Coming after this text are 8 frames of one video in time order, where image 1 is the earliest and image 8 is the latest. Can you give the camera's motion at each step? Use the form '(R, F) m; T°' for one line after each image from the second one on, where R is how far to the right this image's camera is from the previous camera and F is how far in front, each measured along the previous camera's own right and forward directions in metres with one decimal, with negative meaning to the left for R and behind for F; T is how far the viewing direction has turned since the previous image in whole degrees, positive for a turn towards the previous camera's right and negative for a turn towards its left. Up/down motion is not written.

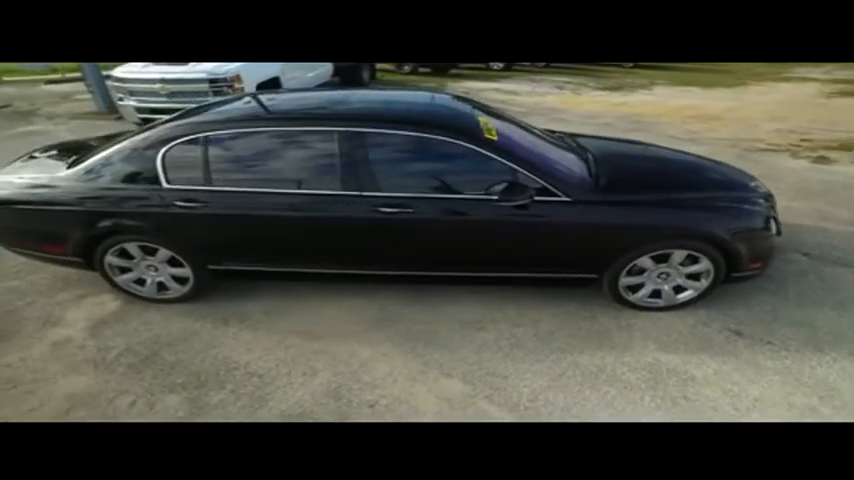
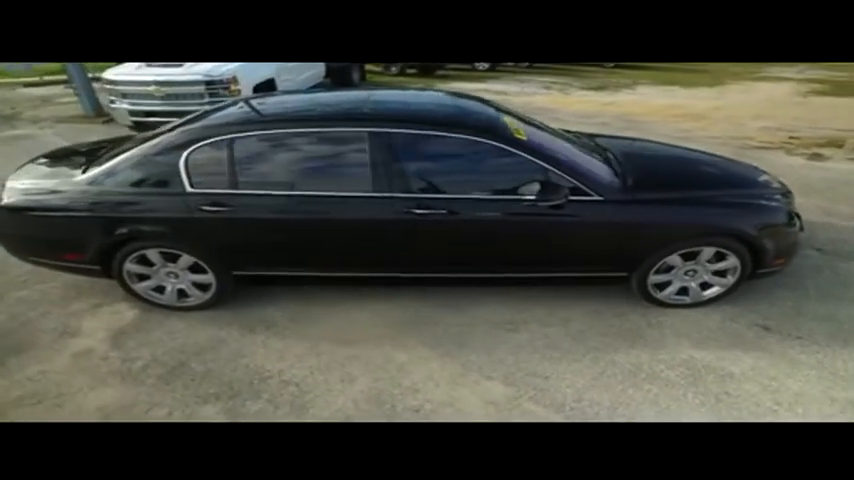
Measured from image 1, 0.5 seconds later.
(-0.3, 0.0) m; +2°
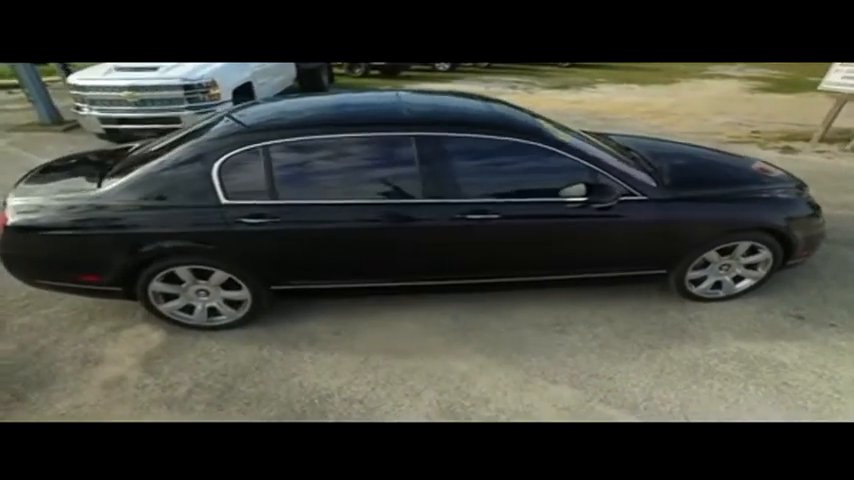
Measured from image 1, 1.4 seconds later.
(-0.6, +0.1) m; +5°
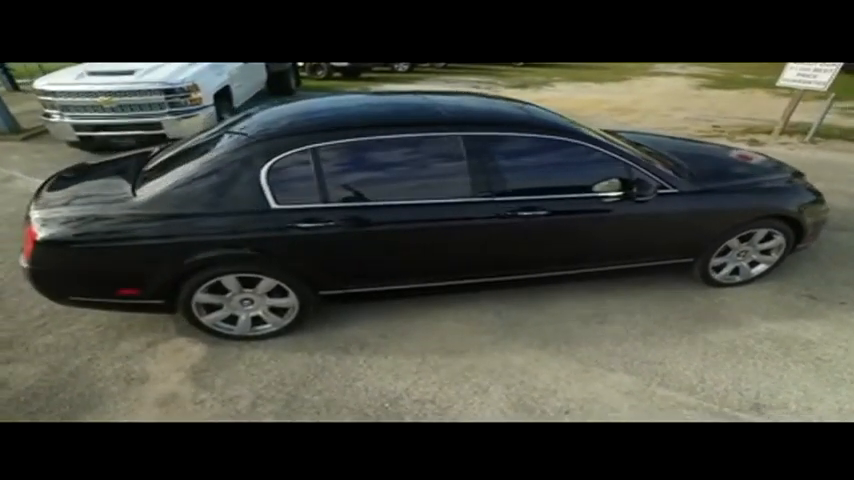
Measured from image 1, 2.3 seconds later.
(-0.6, 0.0) m; +5°
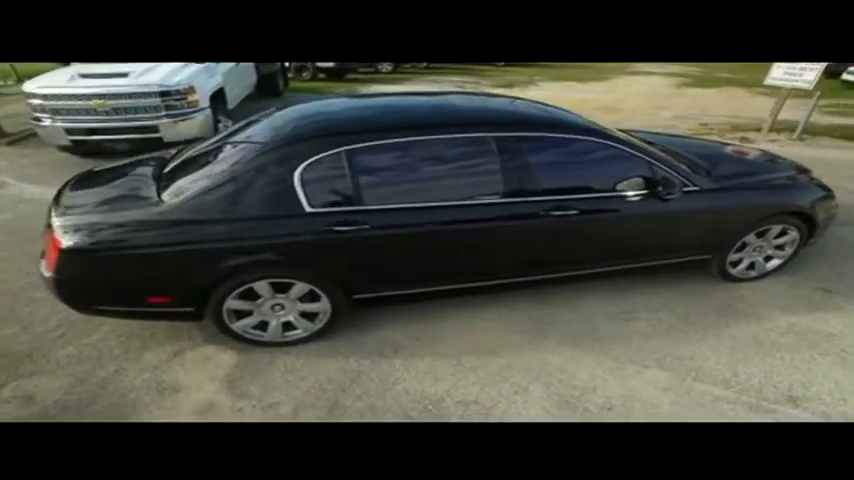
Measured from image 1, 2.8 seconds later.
(-0.3, 0.0) m; +2°
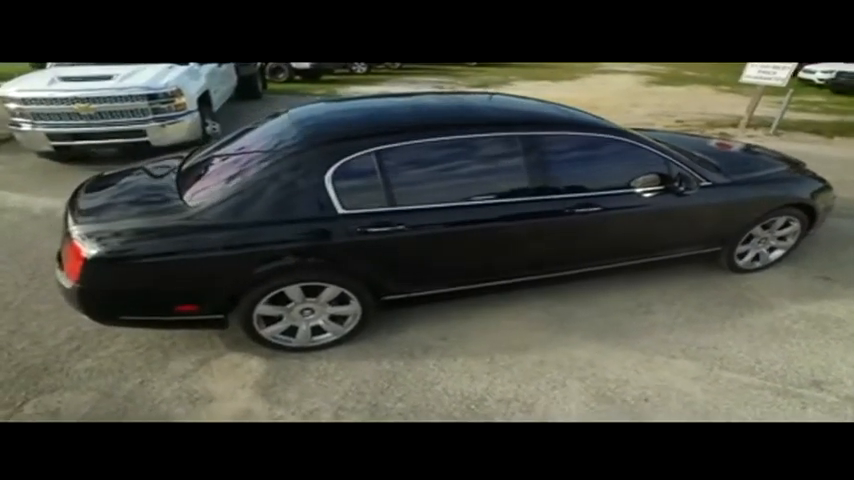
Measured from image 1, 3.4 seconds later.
(-0.3, 0.0) m; +3°
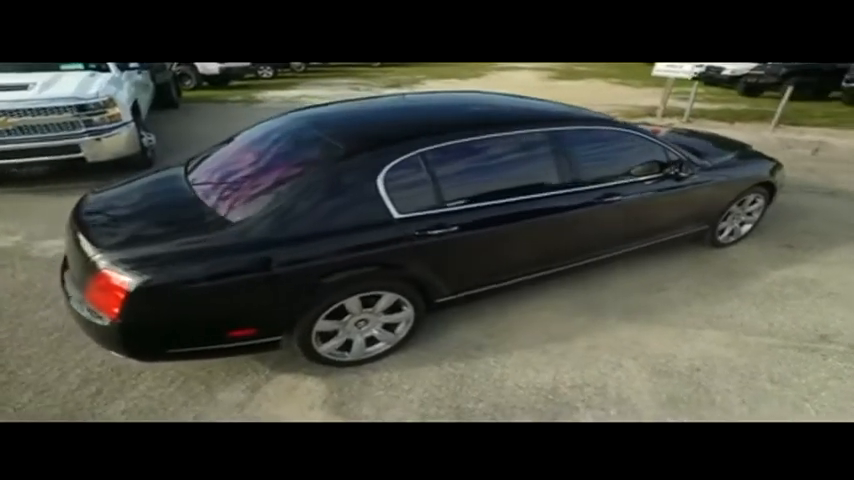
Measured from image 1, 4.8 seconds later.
(-0.8, +0.1) m; +11°
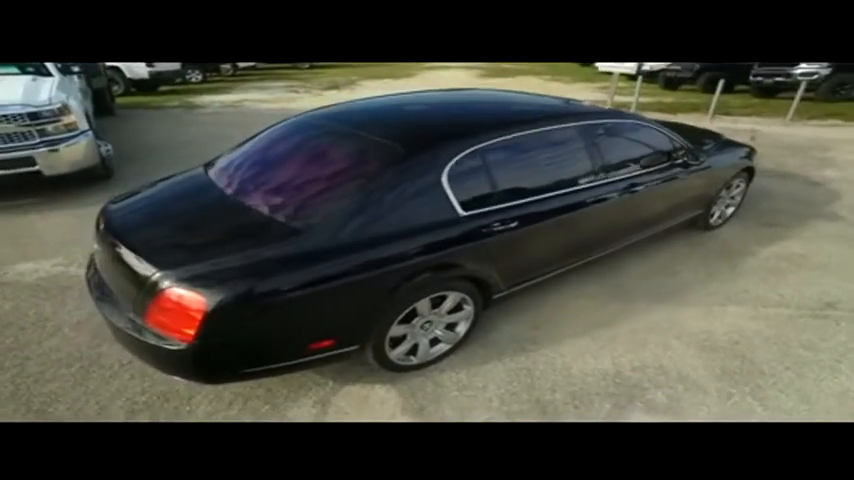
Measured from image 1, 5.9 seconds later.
(-0.7, +0.1) m; +8°
